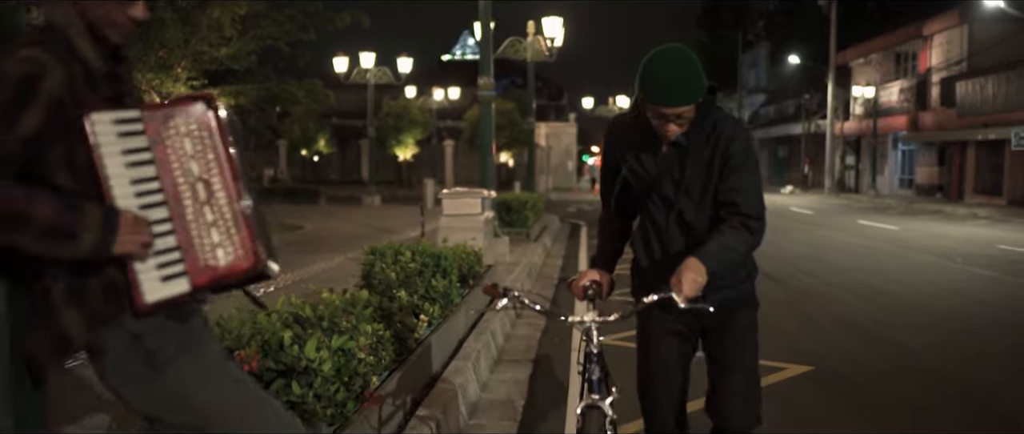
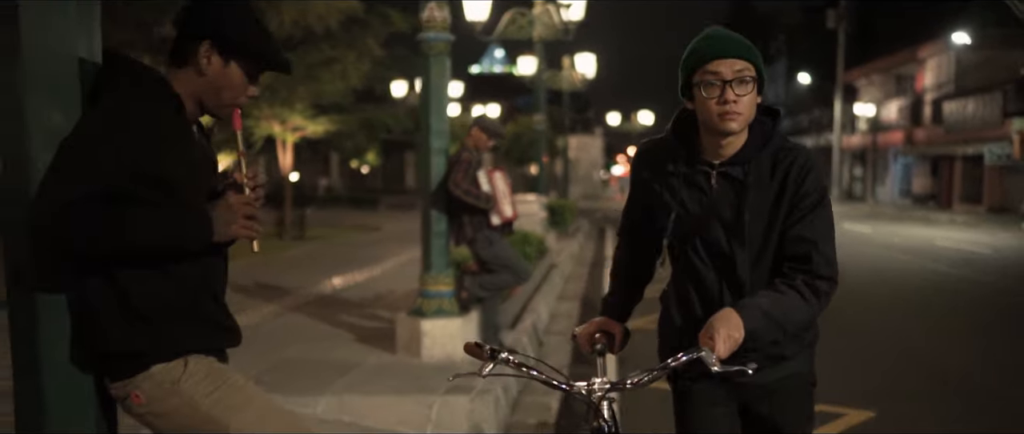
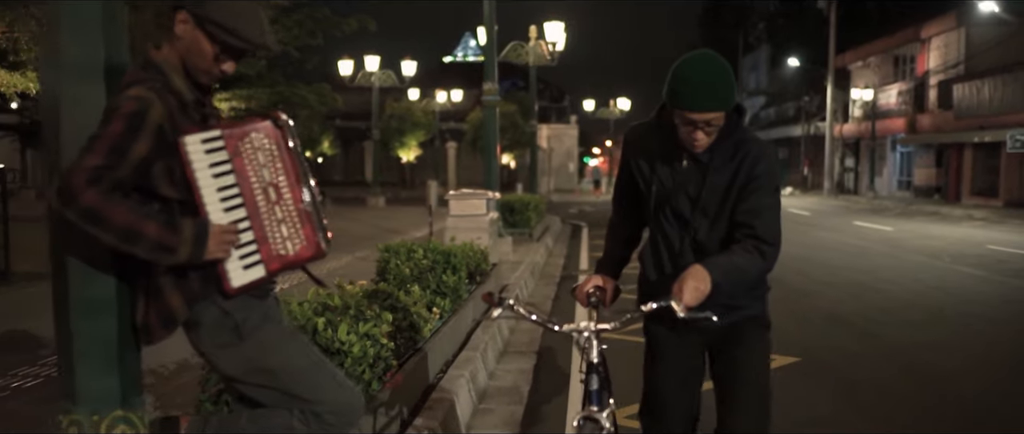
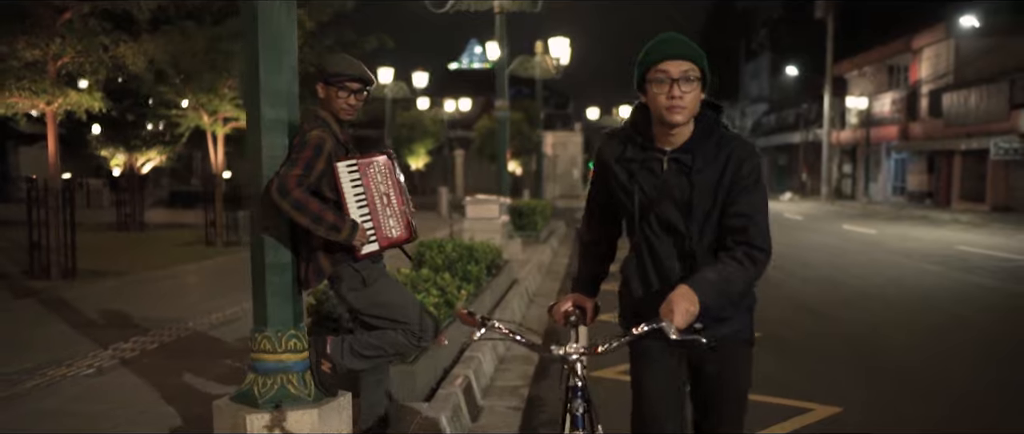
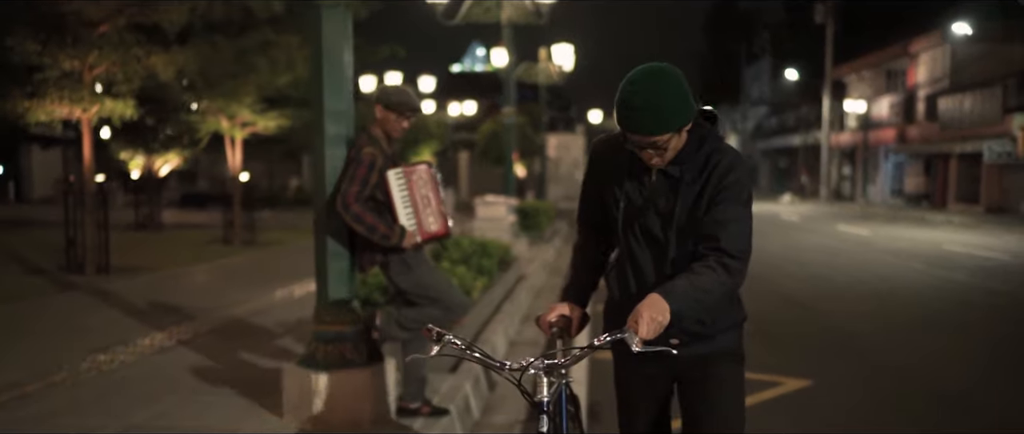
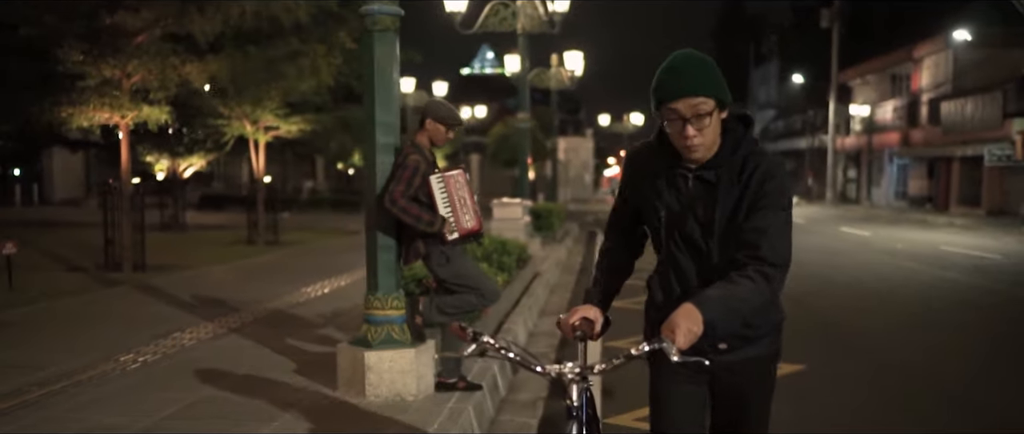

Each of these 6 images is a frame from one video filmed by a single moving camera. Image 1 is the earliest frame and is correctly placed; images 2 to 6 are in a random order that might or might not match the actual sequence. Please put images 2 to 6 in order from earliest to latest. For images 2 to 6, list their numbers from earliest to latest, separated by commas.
3, 4, 5, 6, 2
